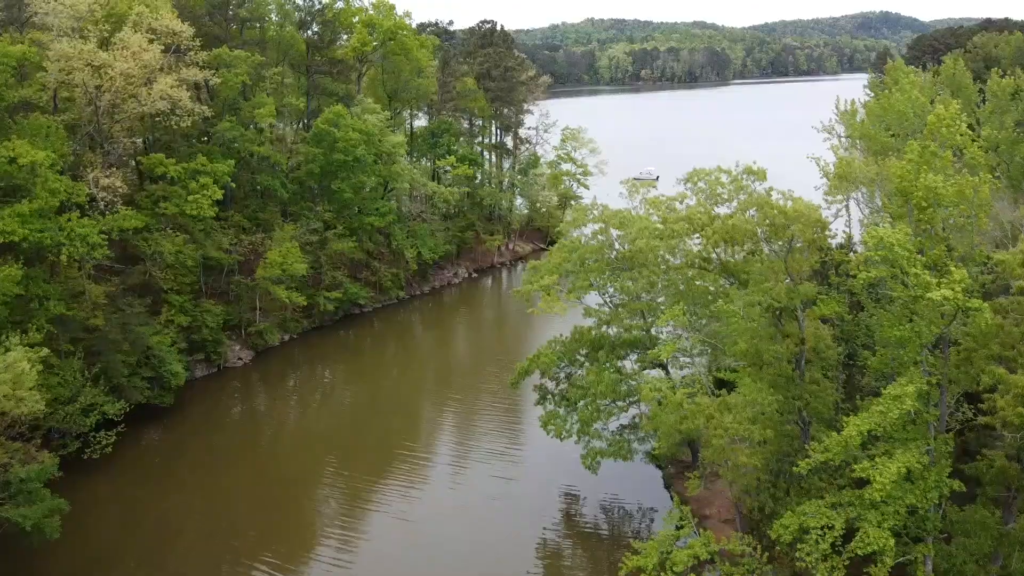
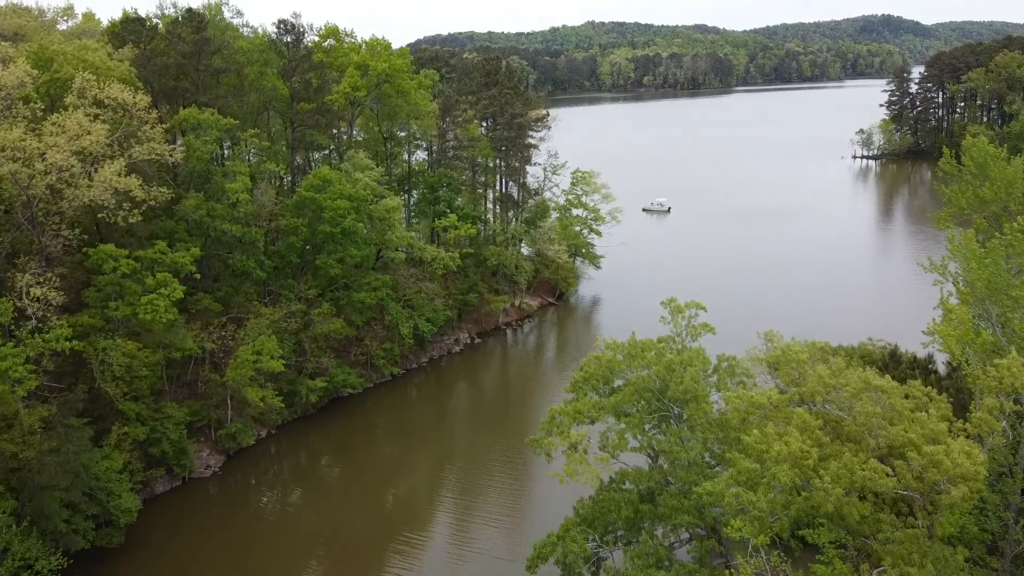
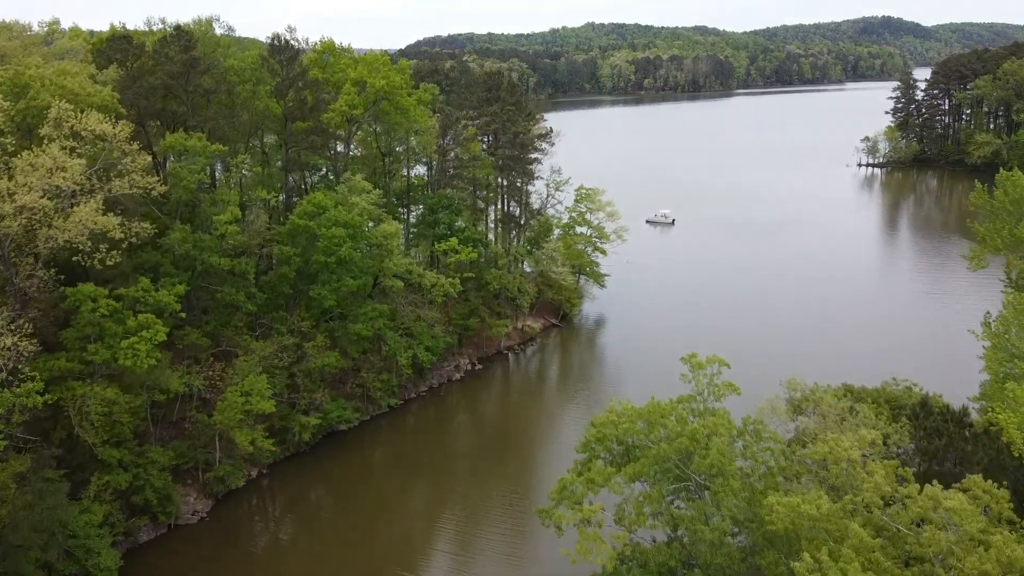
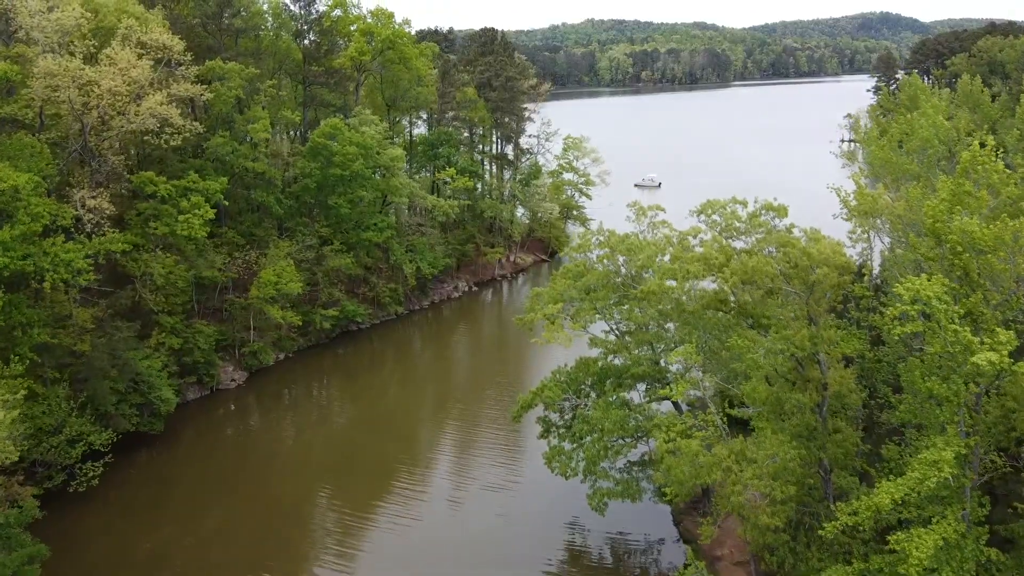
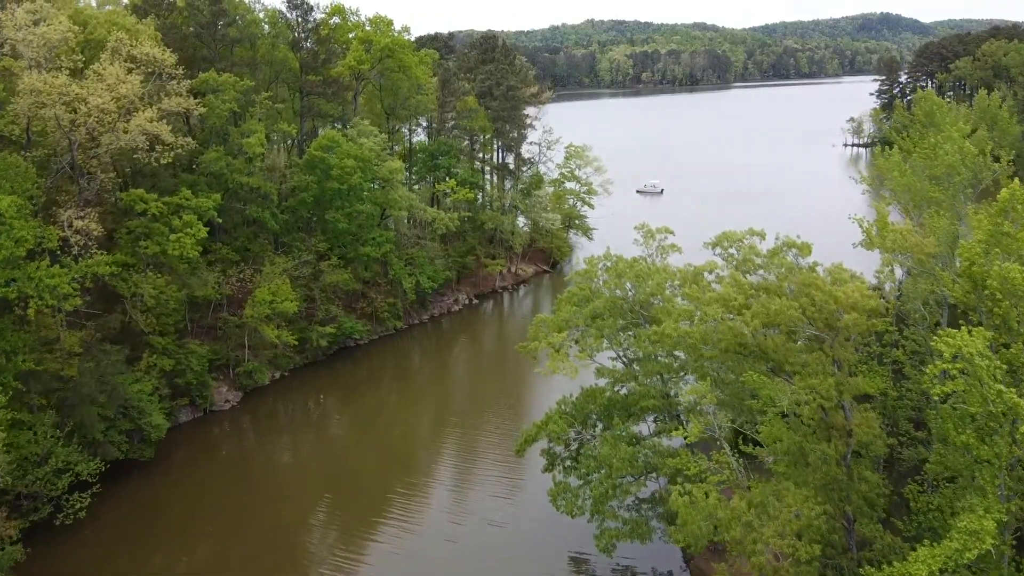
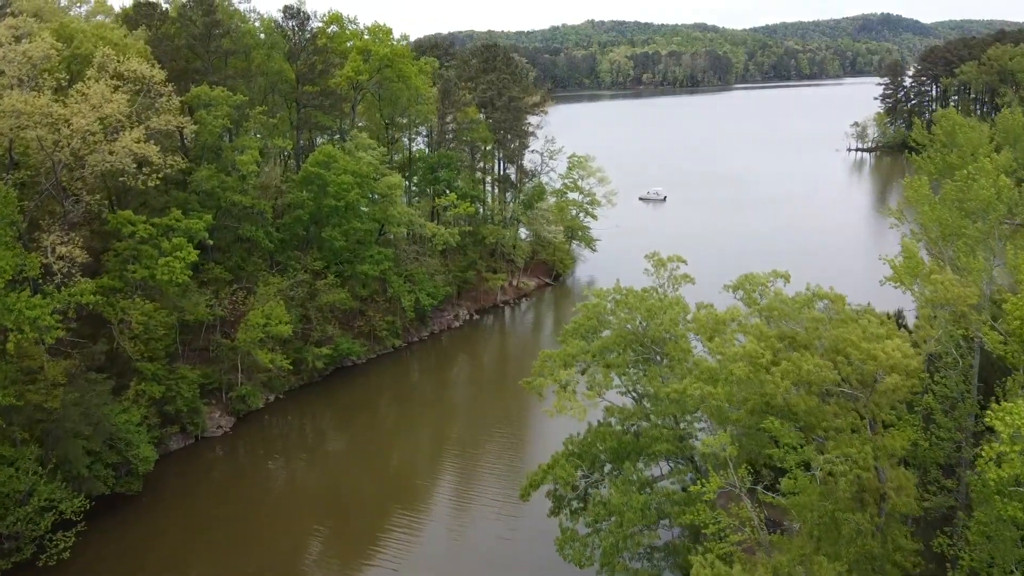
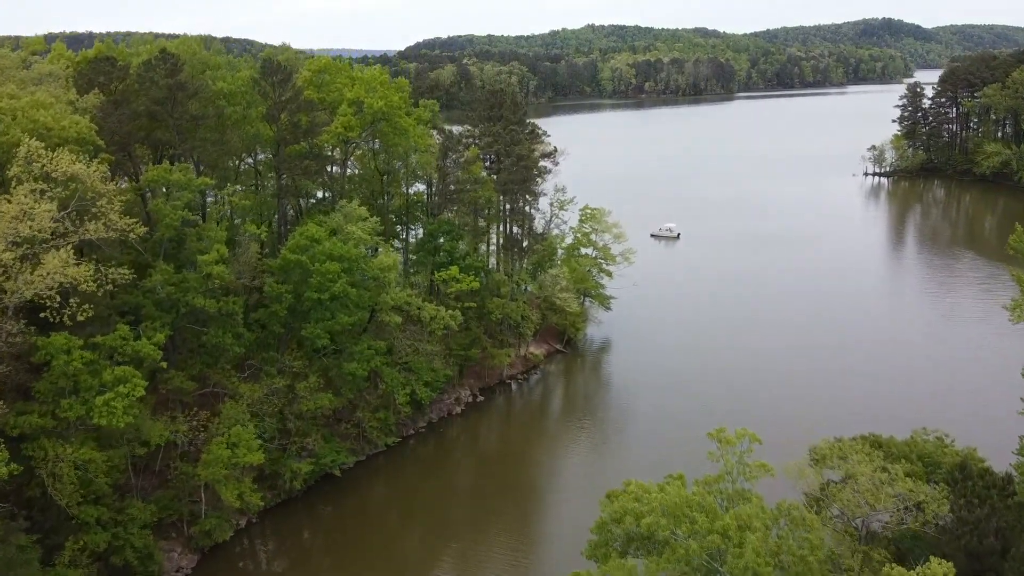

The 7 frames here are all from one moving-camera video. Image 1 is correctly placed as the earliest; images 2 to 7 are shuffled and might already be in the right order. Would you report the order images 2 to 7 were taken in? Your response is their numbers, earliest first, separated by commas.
4, 5, 6, 2, 3, 7
